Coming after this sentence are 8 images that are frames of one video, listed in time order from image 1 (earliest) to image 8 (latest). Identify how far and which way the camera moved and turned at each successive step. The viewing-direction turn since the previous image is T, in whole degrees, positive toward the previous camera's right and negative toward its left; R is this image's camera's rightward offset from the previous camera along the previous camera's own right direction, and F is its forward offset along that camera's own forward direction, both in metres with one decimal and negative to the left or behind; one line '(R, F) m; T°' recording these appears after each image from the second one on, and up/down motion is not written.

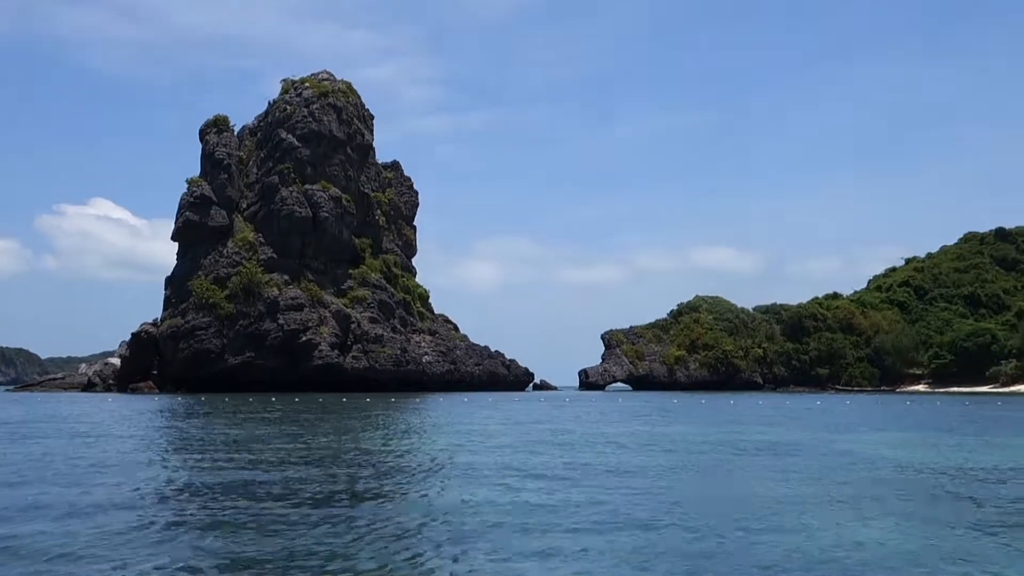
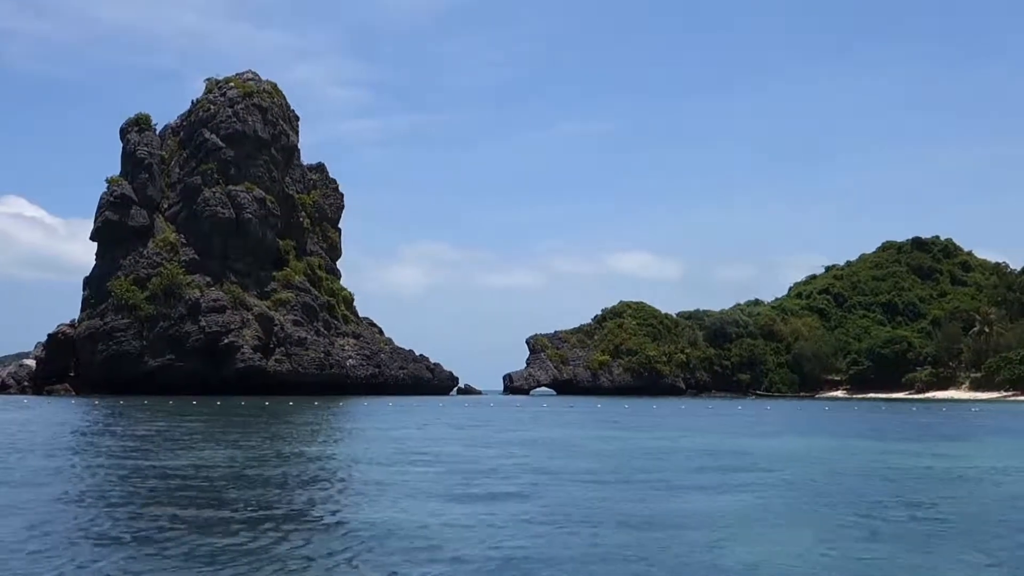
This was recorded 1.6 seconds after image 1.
(+0.4, +0.1) m; +3°
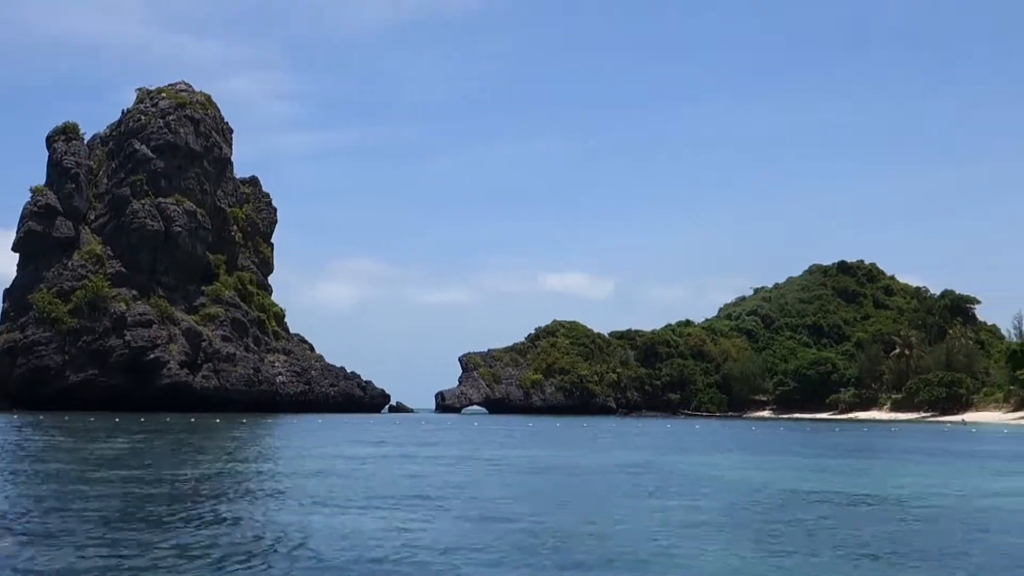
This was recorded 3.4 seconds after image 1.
(-1.0, +0.1) m; +4°
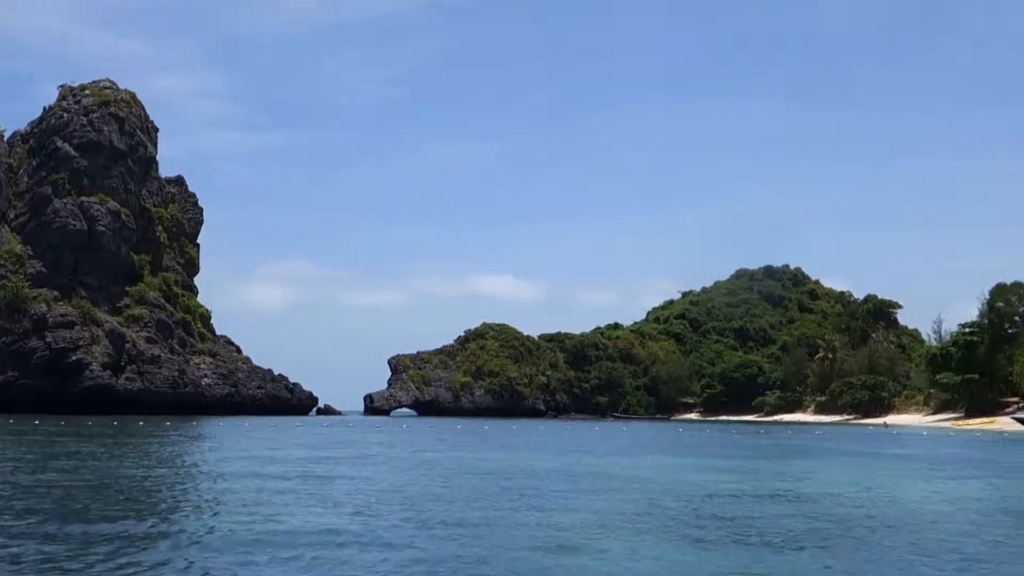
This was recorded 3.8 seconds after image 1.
(+0.3, 0.0) m; +3°
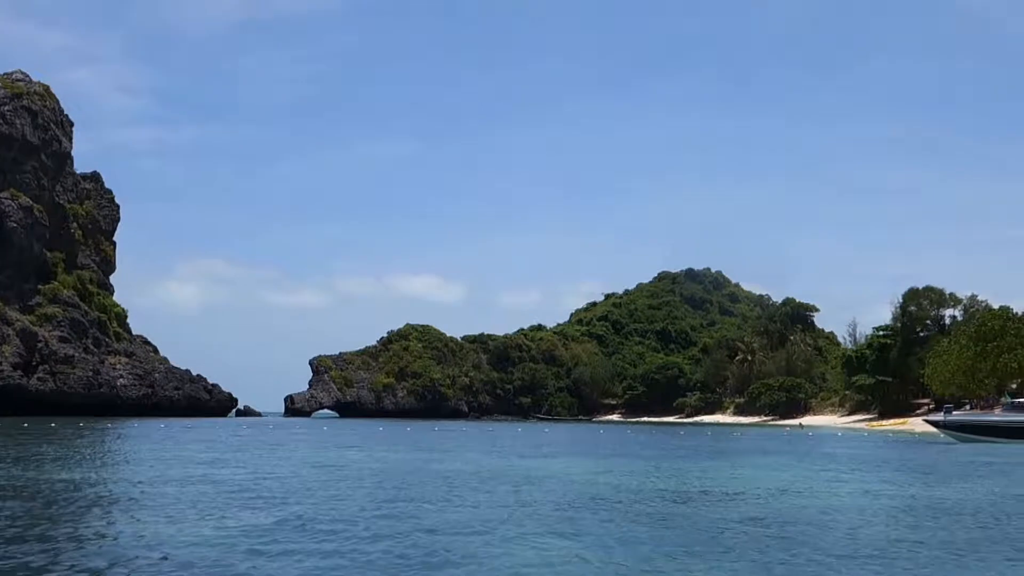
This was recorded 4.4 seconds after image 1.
(-0.1, +0.2) m; +4°
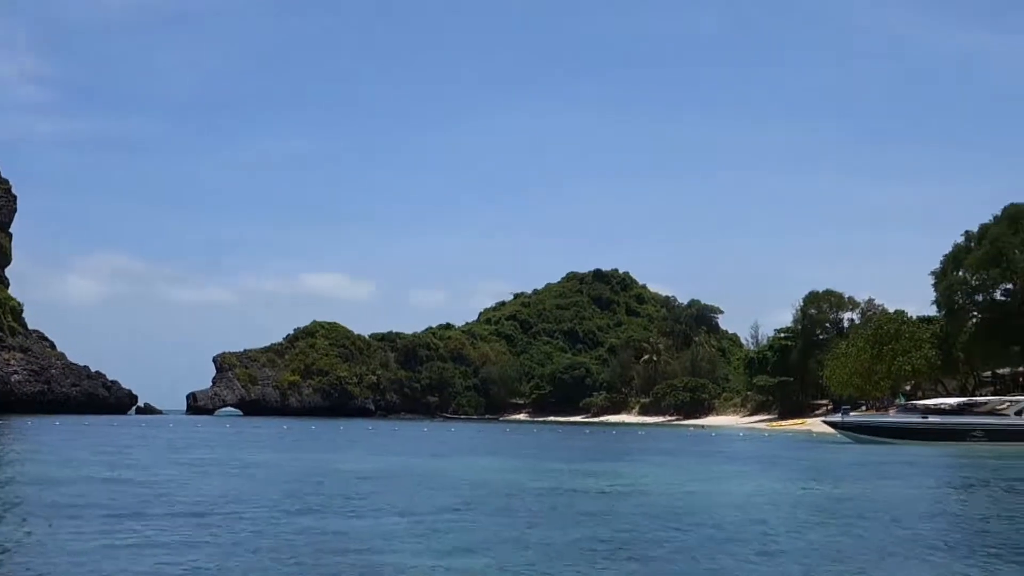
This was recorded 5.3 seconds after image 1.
(-0.4, +0.2) m; +5°
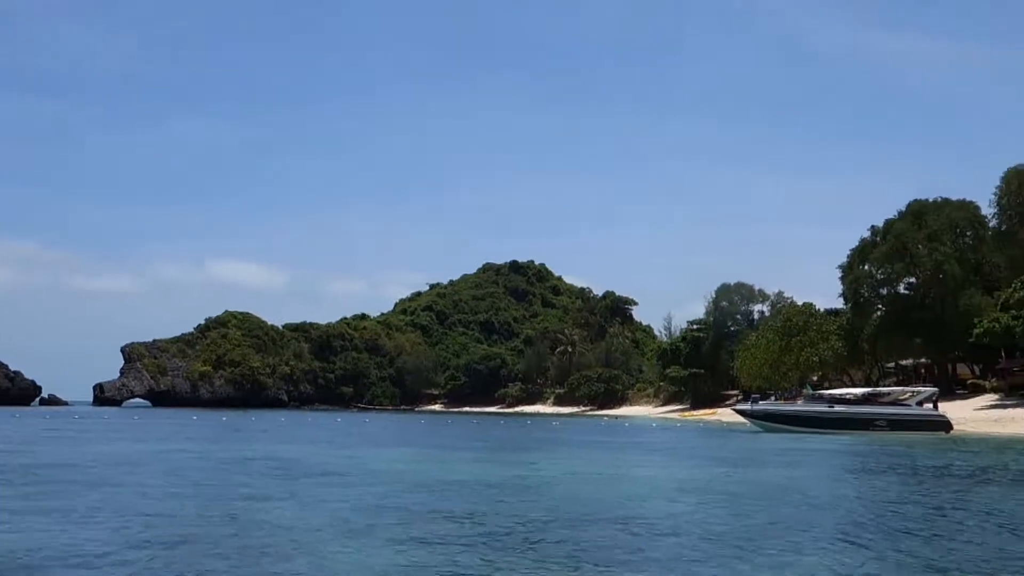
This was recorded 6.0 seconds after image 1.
(-0.1, +0.1) m; +4°
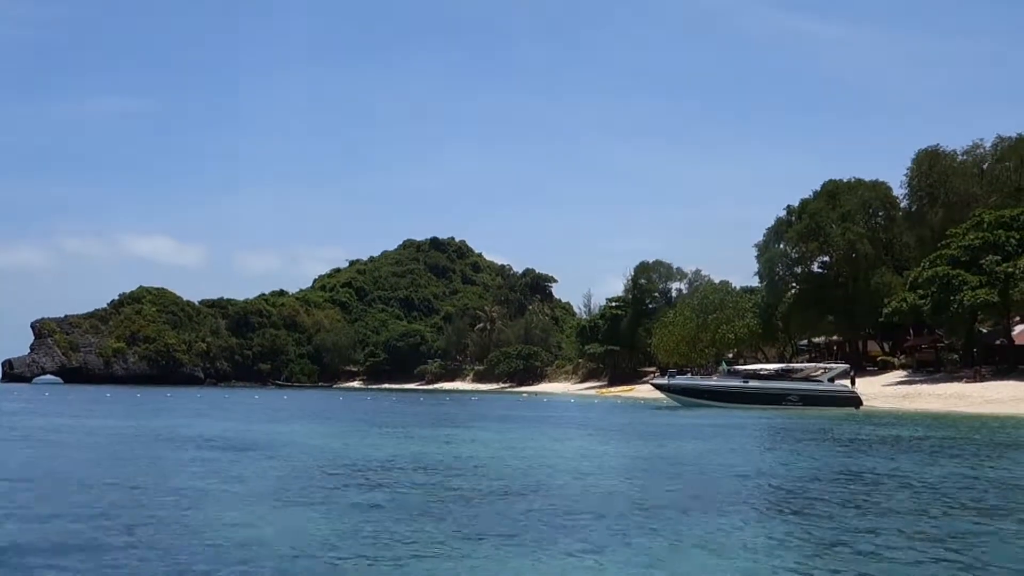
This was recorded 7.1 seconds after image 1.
(-0.2, 0.0) m; +4°
